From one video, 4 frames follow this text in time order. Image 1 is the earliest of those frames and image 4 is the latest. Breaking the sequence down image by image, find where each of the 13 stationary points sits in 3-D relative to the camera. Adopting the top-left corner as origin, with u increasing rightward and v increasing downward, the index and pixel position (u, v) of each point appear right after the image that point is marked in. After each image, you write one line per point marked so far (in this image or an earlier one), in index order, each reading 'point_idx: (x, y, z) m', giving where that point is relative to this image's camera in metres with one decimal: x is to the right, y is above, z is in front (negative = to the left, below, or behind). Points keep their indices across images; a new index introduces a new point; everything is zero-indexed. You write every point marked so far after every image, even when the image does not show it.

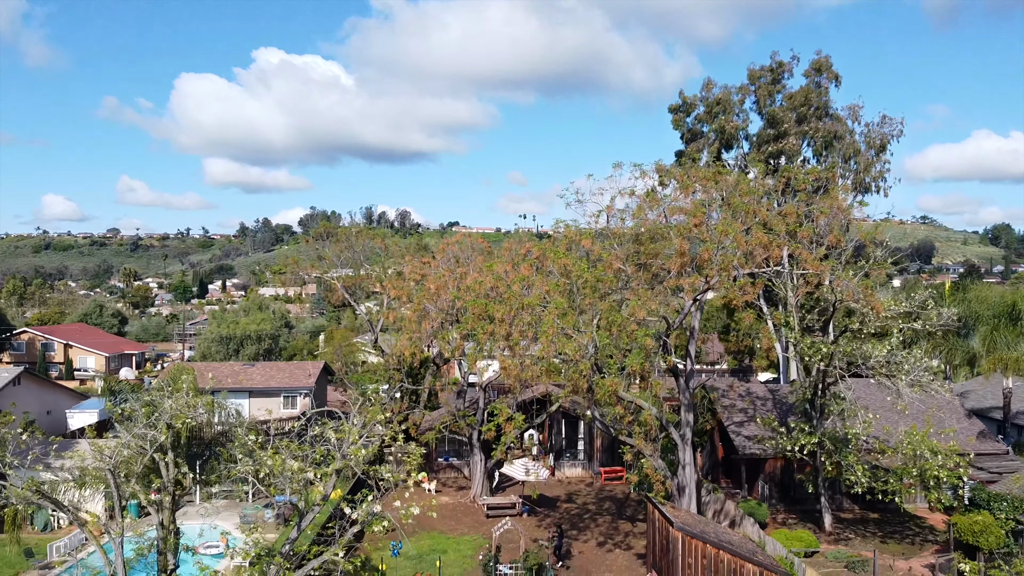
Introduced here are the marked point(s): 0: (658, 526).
0: (+3.9, -6.3, +17.1) m
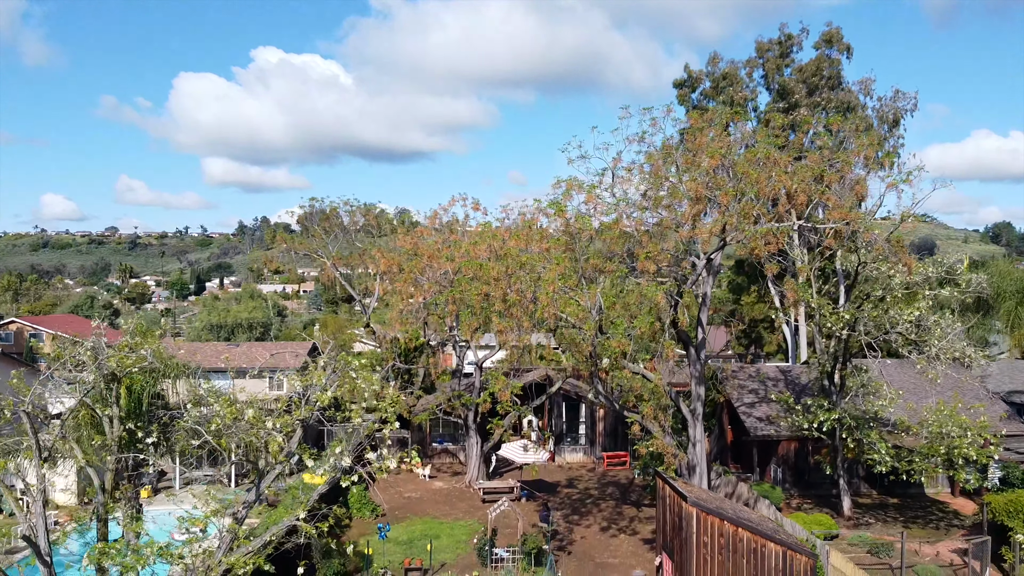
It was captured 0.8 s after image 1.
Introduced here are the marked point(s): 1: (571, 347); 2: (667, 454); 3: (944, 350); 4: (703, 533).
0: (+3.8, -5.2, +15.6) m
1: (+1.7, -1.6, +18.4) m
2: (+4.5, -4.9, +18.8) m
3: (+12.5, -1.8, +18.5) m
4: (+4.3, -5.5, +14.2) m
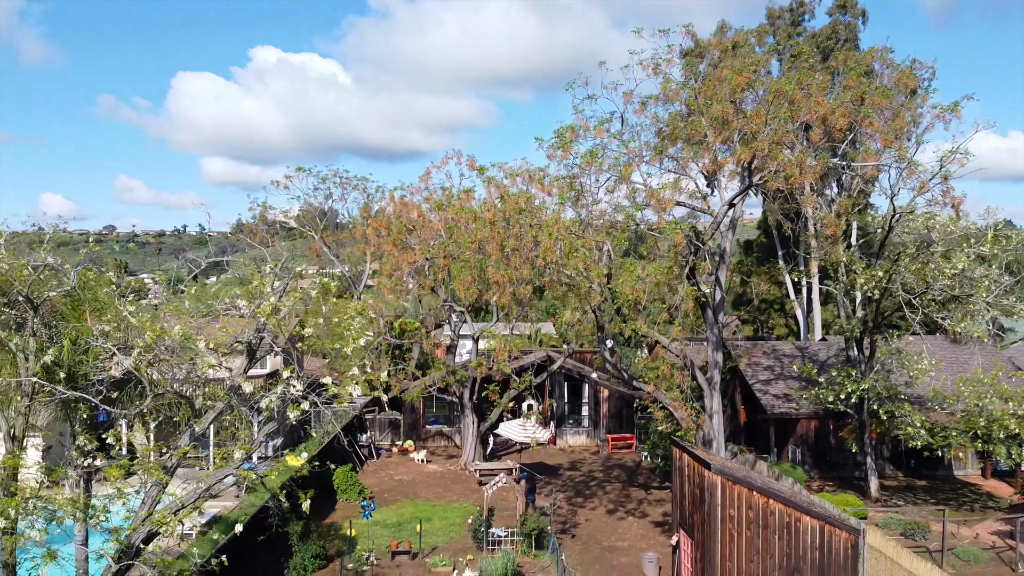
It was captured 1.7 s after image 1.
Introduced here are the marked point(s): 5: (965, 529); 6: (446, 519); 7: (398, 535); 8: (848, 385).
0: (+3.8, -4.0, +13.8) m
1: (+1.7, -0.4, +16.6) m
2: (+4.5, -3.7, +17.0) m
3: (+12.5, -0.6, +16.8) m
4: (+4.2, -4.2, +12.5) m
5: (+13.2, -7.0, +18.6) m
6: (-2.0, -7.0, +19.4) m
7: (-3.3, -7.0, +18.2) m
8: (+10.2, -3.0, +19.5) m
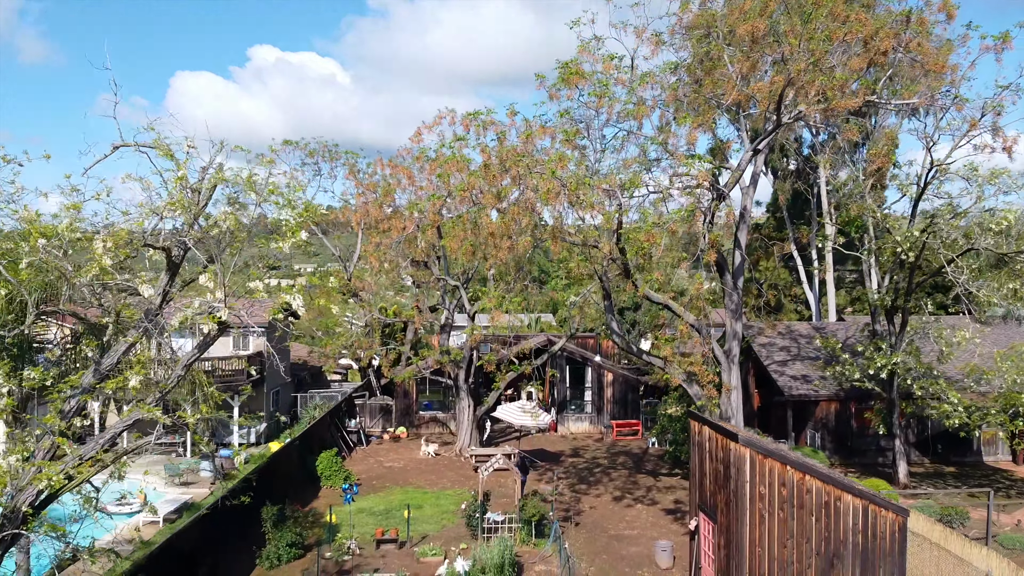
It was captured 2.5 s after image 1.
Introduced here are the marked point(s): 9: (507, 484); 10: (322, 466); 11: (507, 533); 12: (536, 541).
0: (+3.7, -3.1, +12.2) m
1: (+1.6, +0.5, +15.0) m
2: (+4.5, -2.7, +15.4) m
3: (+12.4, +0.4, +15.2) m
4: (+4.2, -3.3, +10.9) m
5: (+13.1, -6.1, +17.0) m
6: (-2.1, -6.1, +17.8) m
7: (-3.3, -6.1, +16.6) m
8: (+10.2, -2.0, +17.9) m
9: (-0.2, -6.0, +19.4) m
10: (-5.7, -5.4, +19.2) m
11: (-0.1, -5.8, +15.1) m
12: (+0.6, -5.9, +15.0) m
